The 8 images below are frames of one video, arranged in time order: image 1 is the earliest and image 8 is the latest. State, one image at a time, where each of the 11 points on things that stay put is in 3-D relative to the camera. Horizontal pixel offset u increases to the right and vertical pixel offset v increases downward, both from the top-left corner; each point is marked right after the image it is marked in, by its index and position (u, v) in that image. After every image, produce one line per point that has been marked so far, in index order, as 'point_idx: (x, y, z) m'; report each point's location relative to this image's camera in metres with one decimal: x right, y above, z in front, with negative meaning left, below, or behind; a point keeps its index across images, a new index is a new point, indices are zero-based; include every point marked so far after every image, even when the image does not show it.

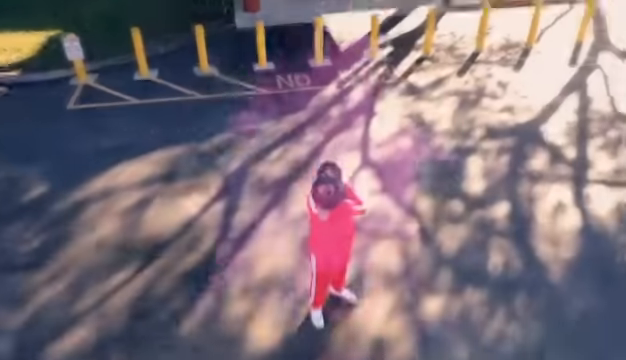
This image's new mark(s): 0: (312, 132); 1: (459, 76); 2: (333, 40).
0: (0.0, +0.6, +10.3) m
1: (+2.0, +1.4, +12.2) m
2: (+0.3, +2.3, +14.5) m
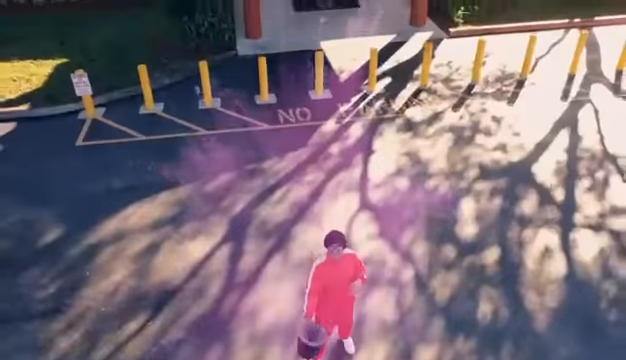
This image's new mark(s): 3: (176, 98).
0: (0.0, +0.2, +10.7) m
1: (+2.0, +1.0, +12.6) m
2: (+0.3, +1.8, +15.0) m
3: (-2.1, +1.2, +13.5) m
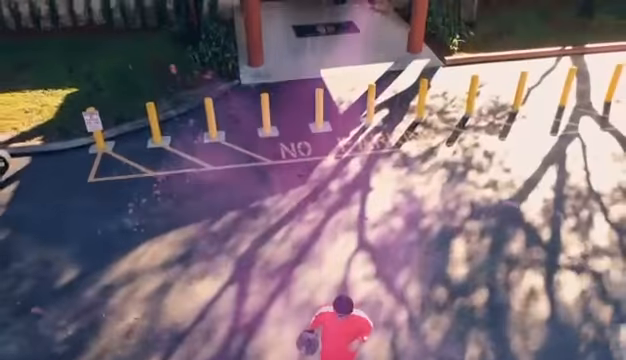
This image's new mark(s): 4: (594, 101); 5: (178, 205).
0: (0.0, -0.3, +11.3) m
1: (+2.0, +0.5, +13.2) m
2: (+0.3, +1.4, +15.6) m
3: (-2.1, +0.8, +14.1) m
4: (+4.8, +1.4, +15.2) m
5: (-1.7, -0.3, +11.4) m
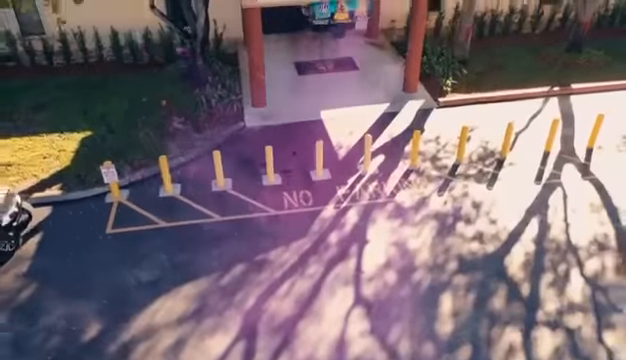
0: (0.0, -1.1, +12.3) m
1: (+2.0, -0.2, +14.3) m
2: (+0.4, +0.6, +16.6) m
3: (-2.1, 0.0, +15.1) m
4: (+4.8, +0.6, +16.2) m
5: (-1.7, -1.1, +12.4) m
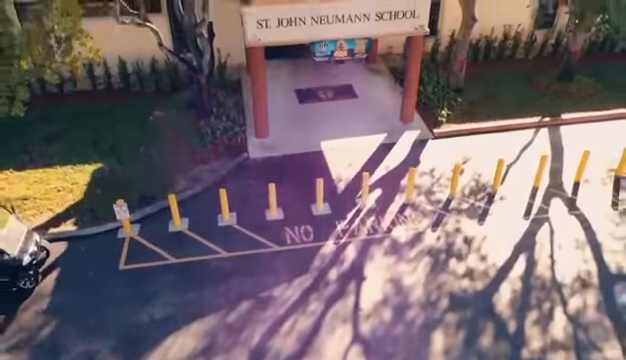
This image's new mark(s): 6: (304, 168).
0: (0.0, -1.7, +13.2) m
1: (+2.0, -0.8, +15.1) m
2: (+0.4, 0.0, +17.4) m
3: (-2.0, -0.6, +16.0) m
4: (+4.8, 0.0, +17.0) m
5: (-1.7, -1.7, +13.3) m
6: (-0.2, +0.2, +17.9) m
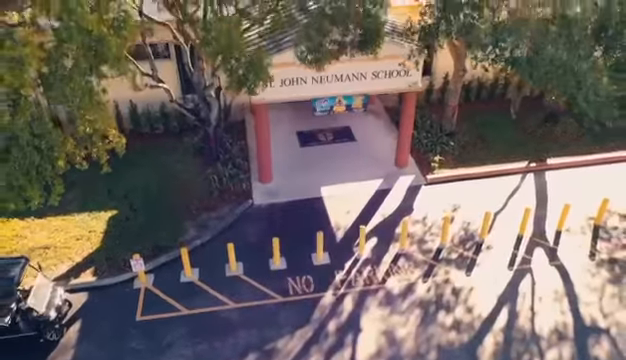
0: (0.0, -2.7, +14.5) m
1: (+2.0, -1.8, +16.4) m
2: (+0.4, -1.0, +18.7) m
3: (-2.0, -1.6, +17.3) m
4: (+4.8, -1.0, +18.3) m
5: (-1.7, -2.7, +14.6) m
6: (-0.2, -0.8, +19.2) m
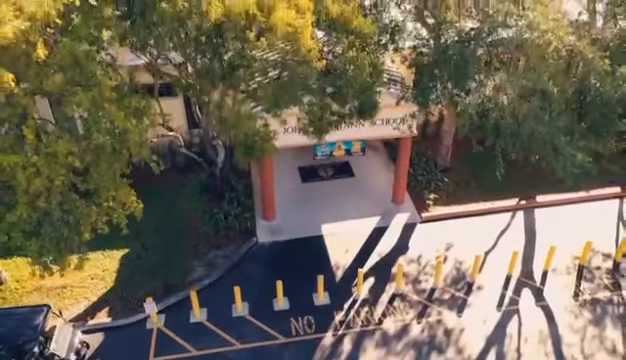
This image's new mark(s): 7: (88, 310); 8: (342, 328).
0: (+0.1, -3.6, +15.6) m
1: (+2.0, -2.8, +17.5) m
2: (+0.4, -1.9, +19.8) m
3: (-2.0, -2.5, +18.4) m
4: (+4.8, -1.9, +19.5) m
5: (-1.7, -3.6, +15.7) m
6: (-0.2, -1.7, +20.4) m
7: (-4.5, -2.6, +18.1) m
8: (+0.6, -2.9, +17.4) m
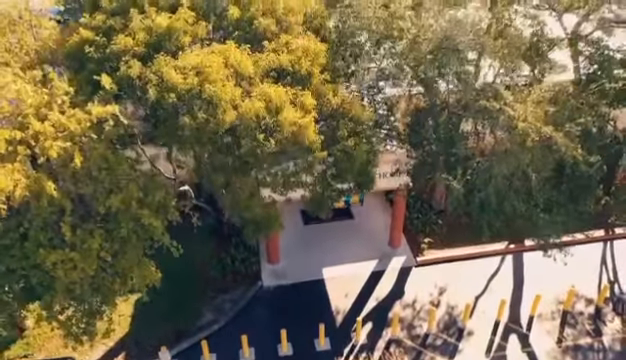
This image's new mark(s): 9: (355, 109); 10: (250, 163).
0: (+0.1, -4.8, +17.0) m
1: (+2.1, -4.0, +18.9) m
2: (+0.4, -3.1, +21.2) m
3: (-2.0, -3.7, +19.8) m
4: (+4.9, -3.1, +20.9) m
5: (-1.6, -4.8, +17.1) m
6: (-0.1, -2.9, +21.8) m
7: (-4.5, -3.8, +19.5) m
8: (+0.6, -4.0, +18.8) m
9: (+0.7, +1.1, +14.4) m
10: (-1.0, +0.3, +13.8) m
